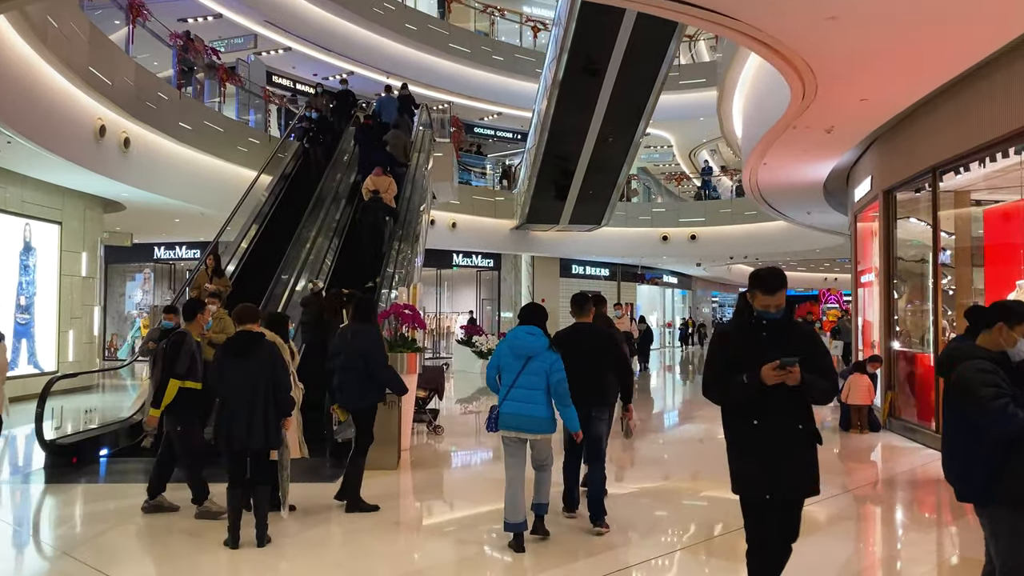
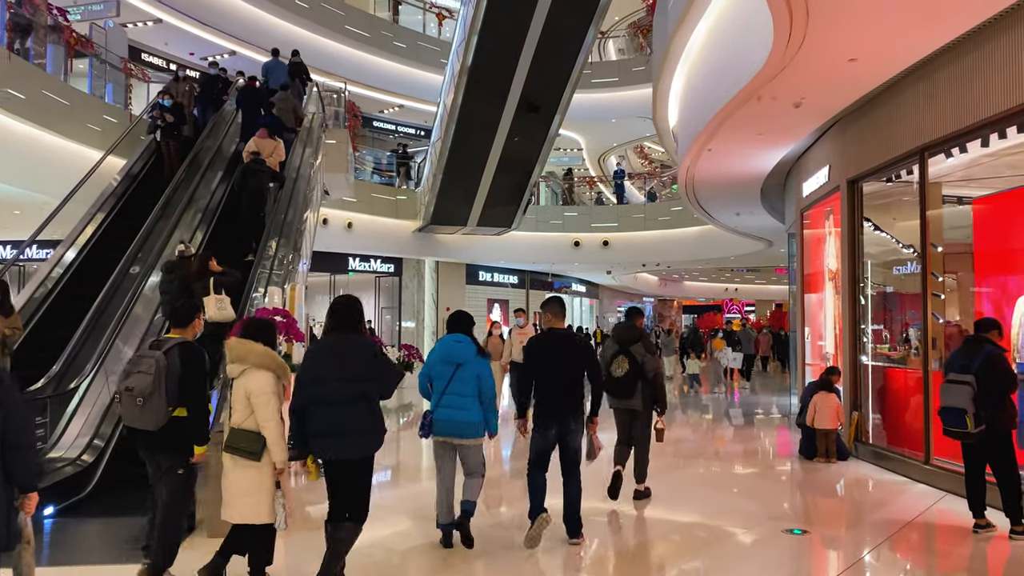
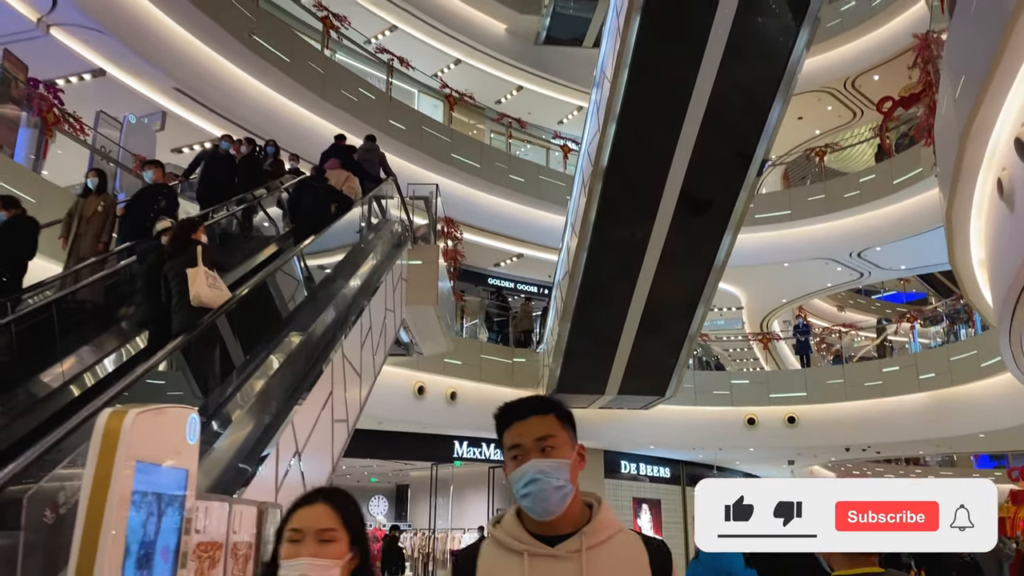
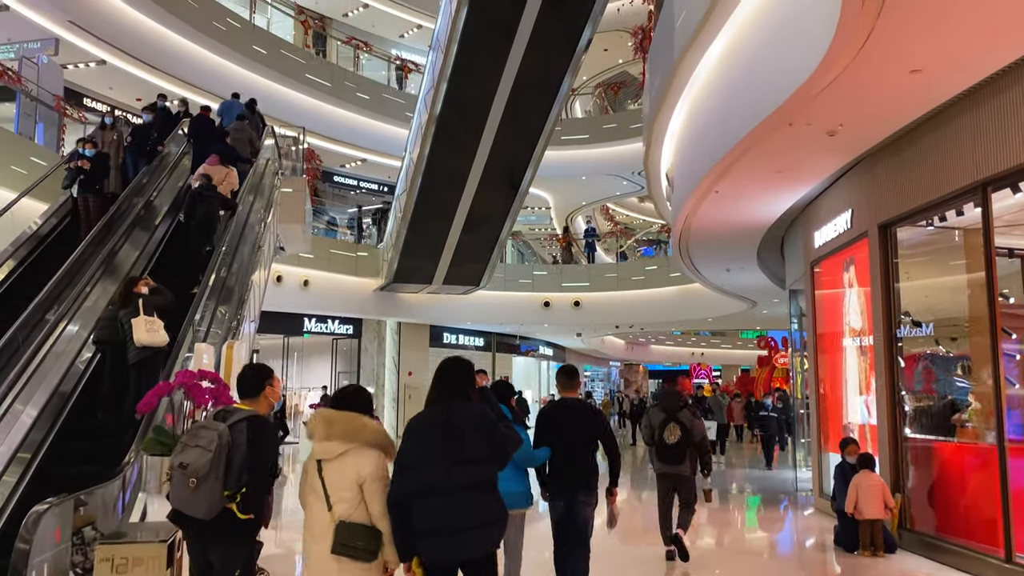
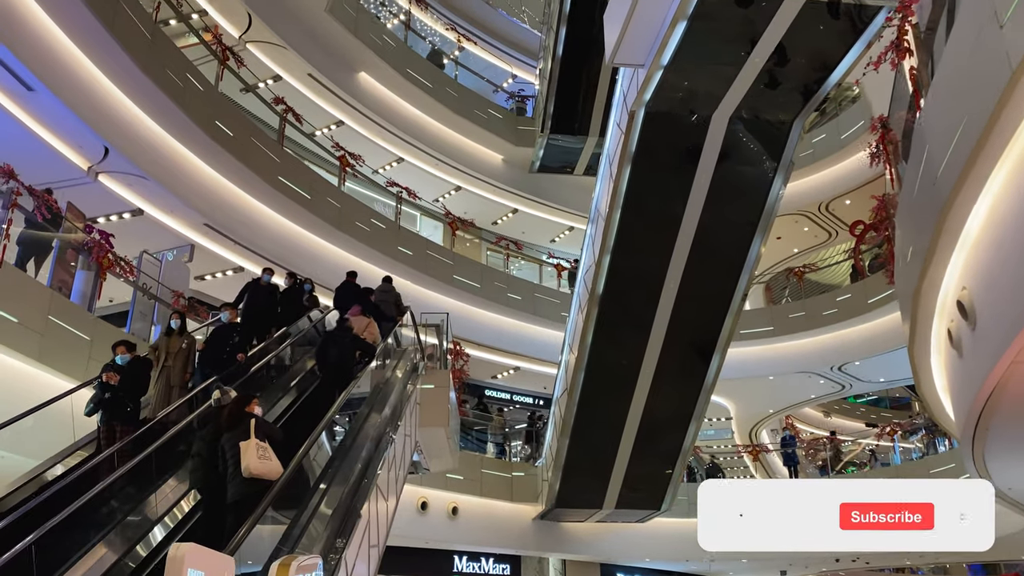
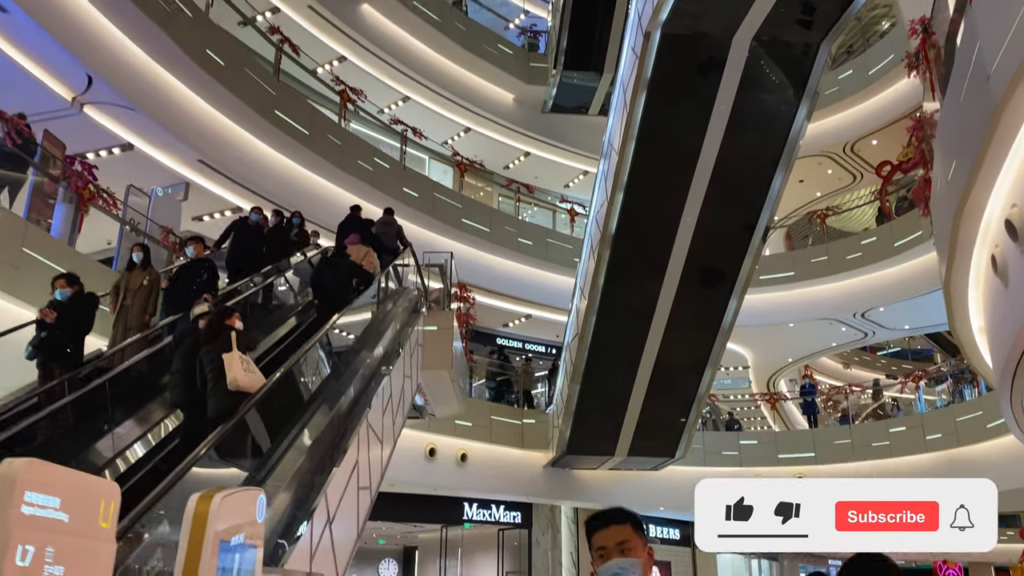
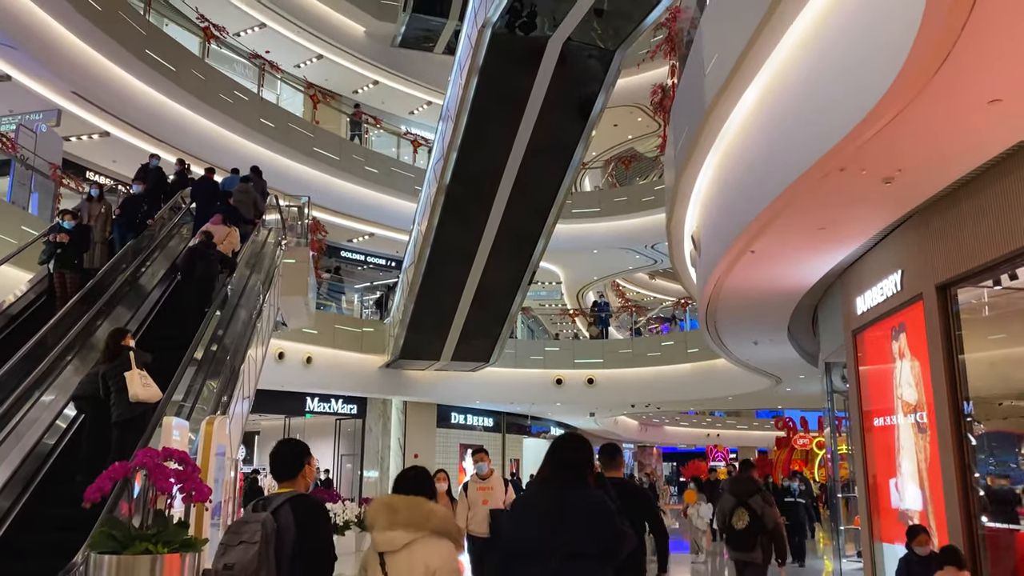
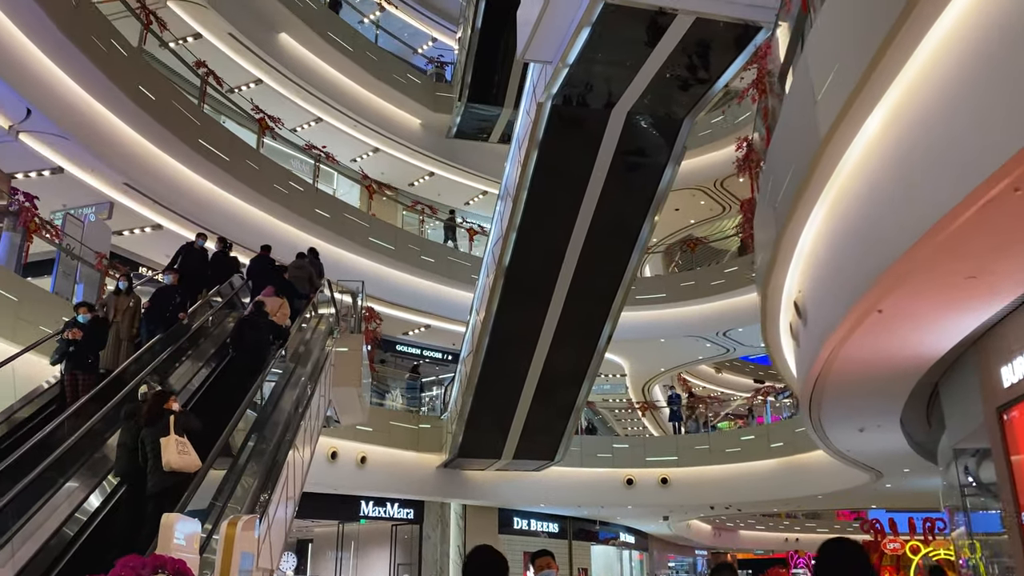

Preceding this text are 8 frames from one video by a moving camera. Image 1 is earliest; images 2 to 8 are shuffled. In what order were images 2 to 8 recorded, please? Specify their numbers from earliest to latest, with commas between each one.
2, 4, 7, 8, 5, 6, 3
